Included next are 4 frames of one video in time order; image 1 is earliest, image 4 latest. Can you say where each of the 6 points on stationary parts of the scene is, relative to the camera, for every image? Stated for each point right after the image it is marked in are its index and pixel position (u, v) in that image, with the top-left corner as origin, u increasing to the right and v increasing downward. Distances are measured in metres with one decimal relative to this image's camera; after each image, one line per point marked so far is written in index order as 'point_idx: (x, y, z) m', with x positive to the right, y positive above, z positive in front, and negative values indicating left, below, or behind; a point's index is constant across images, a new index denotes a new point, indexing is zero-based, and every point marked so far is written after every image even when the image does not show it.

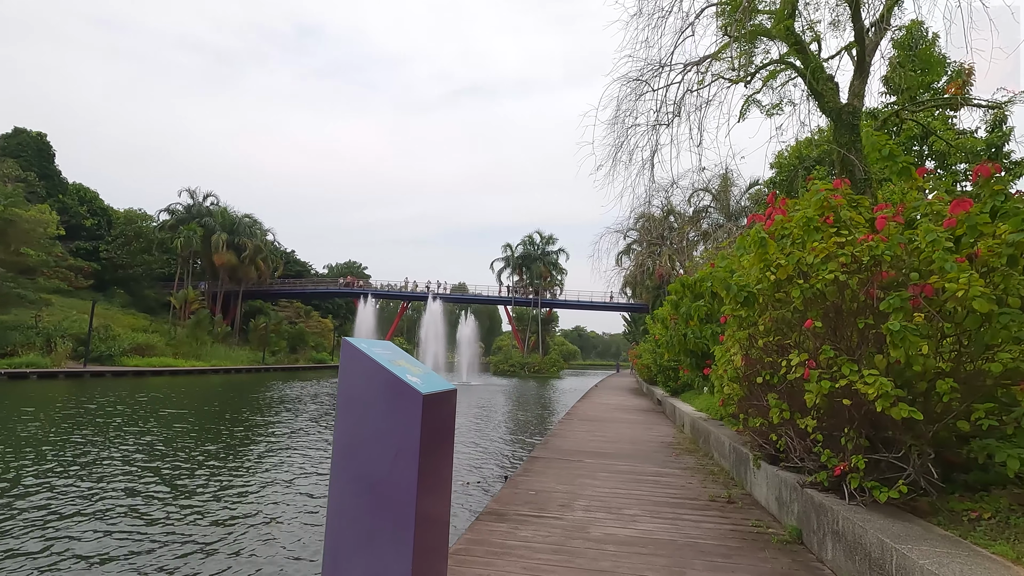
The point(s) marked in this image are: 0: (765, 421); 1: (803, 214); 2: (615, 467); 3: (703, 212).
0: (+1.3, -0.7, +2.8) m
1: (+1.1, +0.3, +2.2) m
2: (+0.7, -1.3, +4.1) m
3: (+5.4, +2.1, +16.3) m
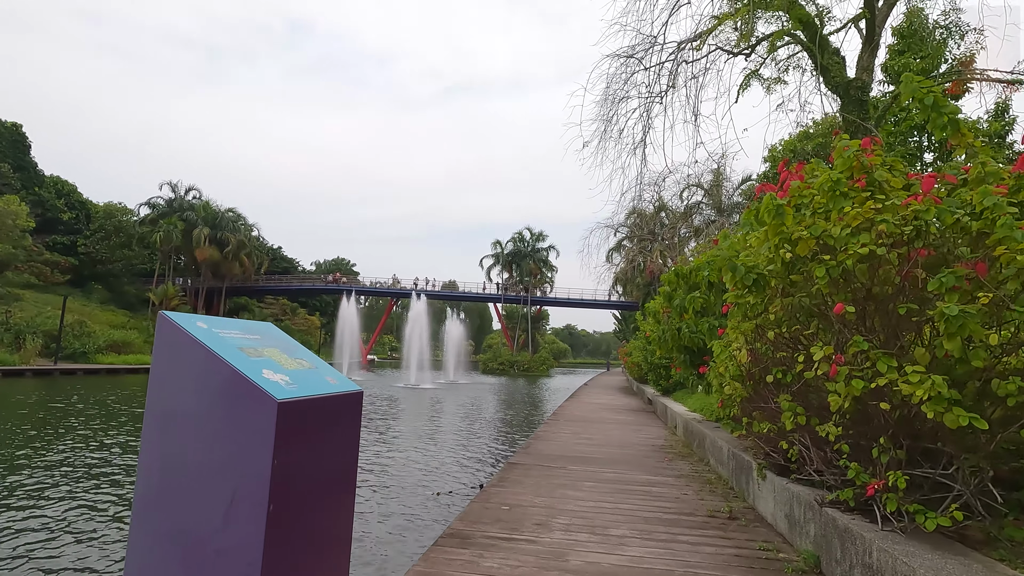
0: (+1.1, -0.6, +2.4) m
1: (+1.0, +0.4, +1.8) m
2: (+0.6, -1.2, +3.7) m
3: (+5.1, +2.2, +15.9) m
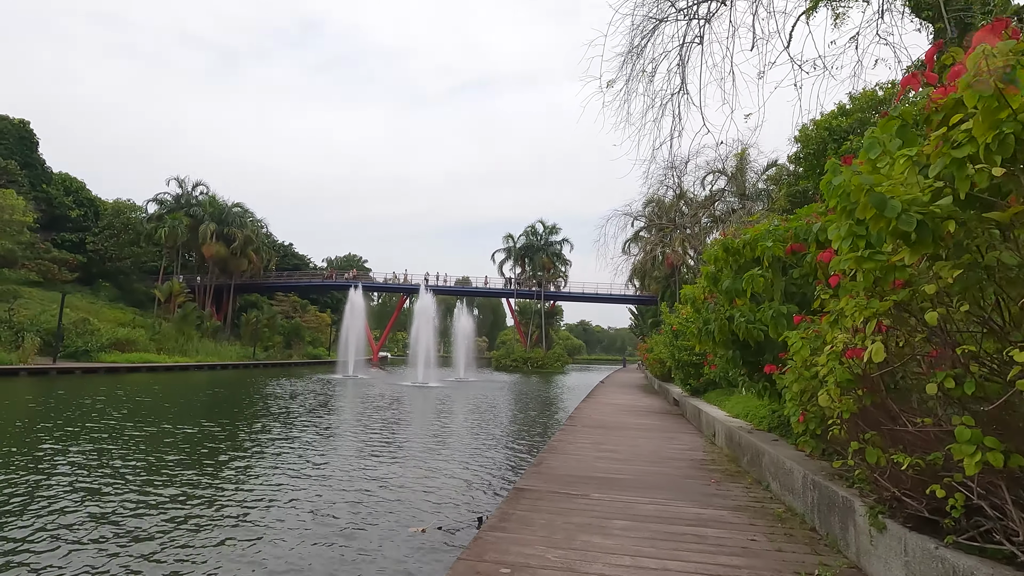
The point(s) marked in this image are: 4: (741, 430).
0: (+1.1, -0.5, +1.6) m
1: (+1.0, +0.5, +0.9) m
2: (+0.6, -1.1, +2.8) m
3: (+5.4, +2.5, +14.9) m
4: (+1.7, -1.1, +4.2) m
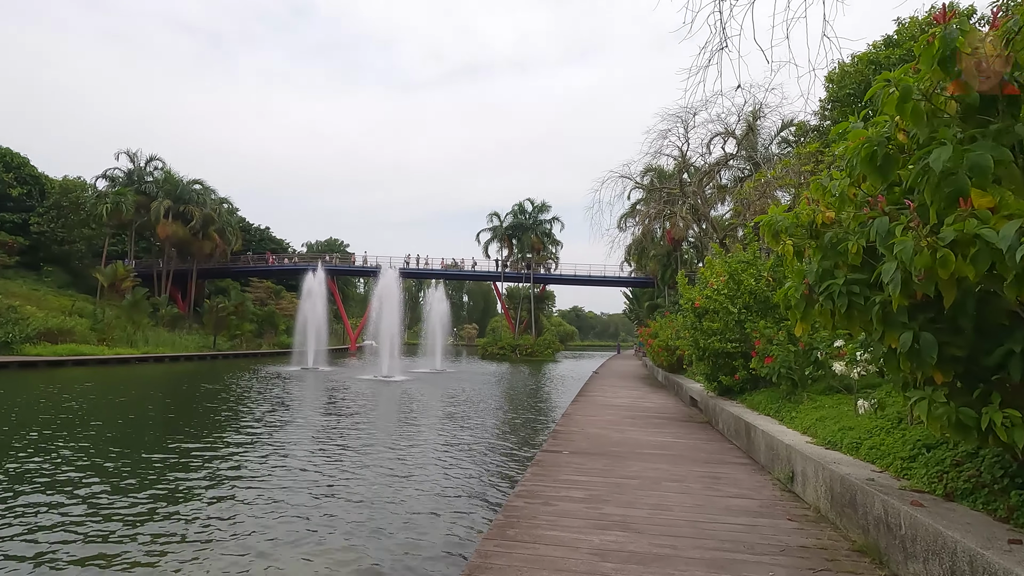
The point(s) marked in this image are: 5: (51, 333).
0: (+0.8, -0.2, -0.6) m
1: (+0.7, +0.7, -1.2) m
2: (+0.3, -0.8, +0.7) m
3: (+4.9, +3.0, +12.8) m
4: (+1.4, -0.8, +2.1) m
5: (-14.7, -1.4, +18.3) m
